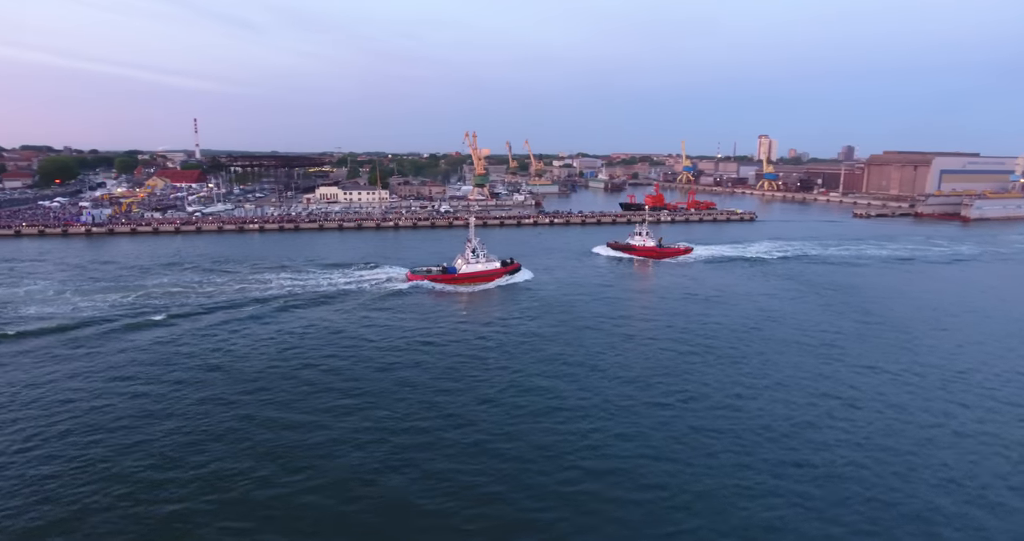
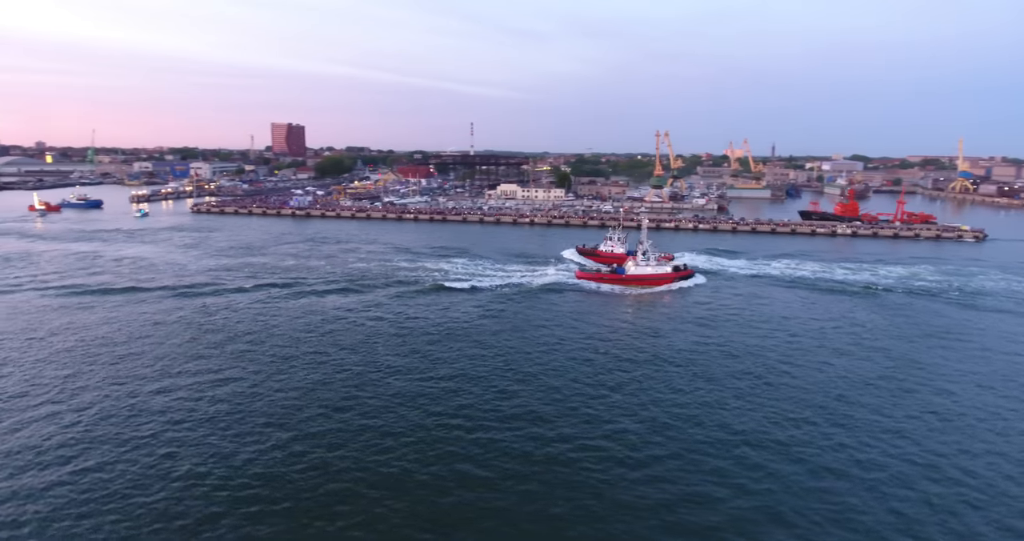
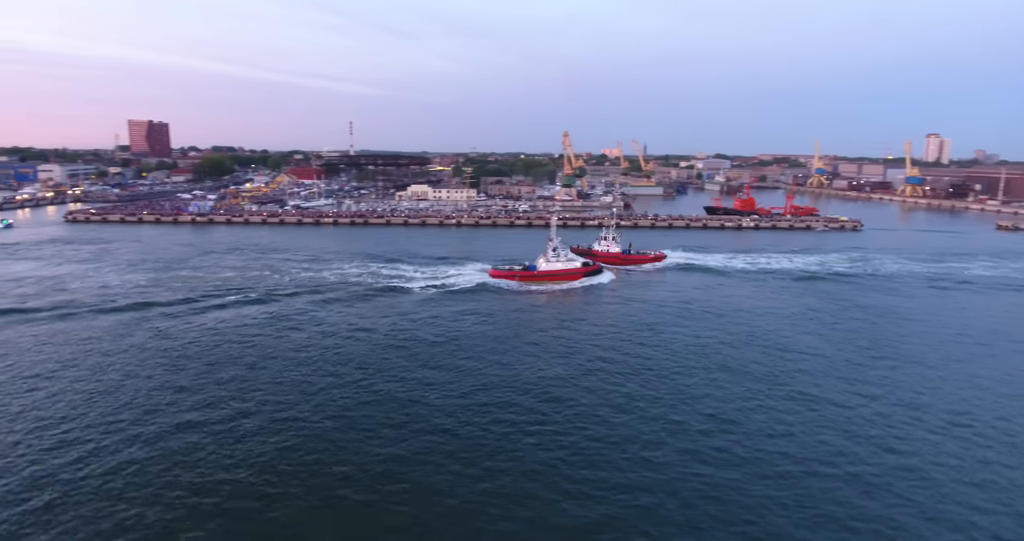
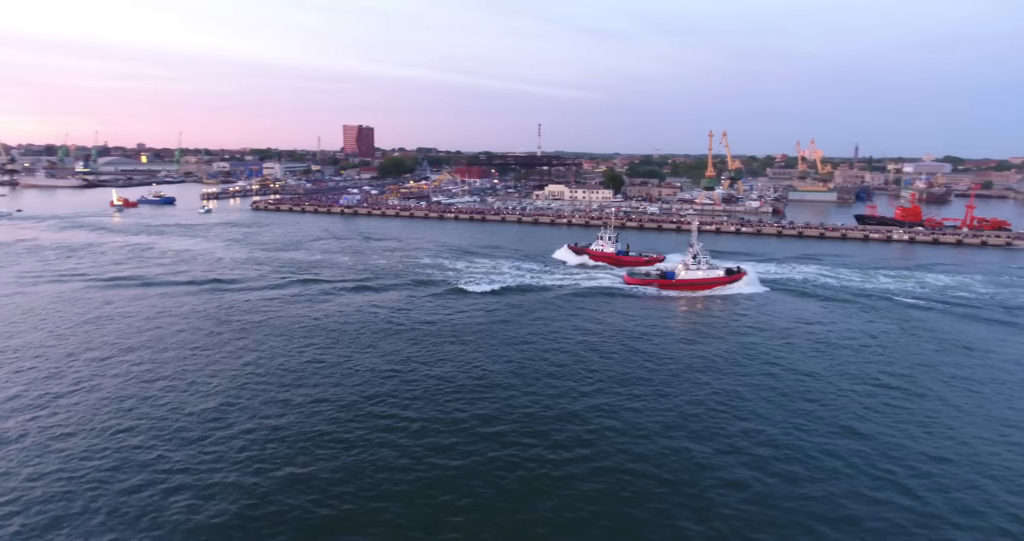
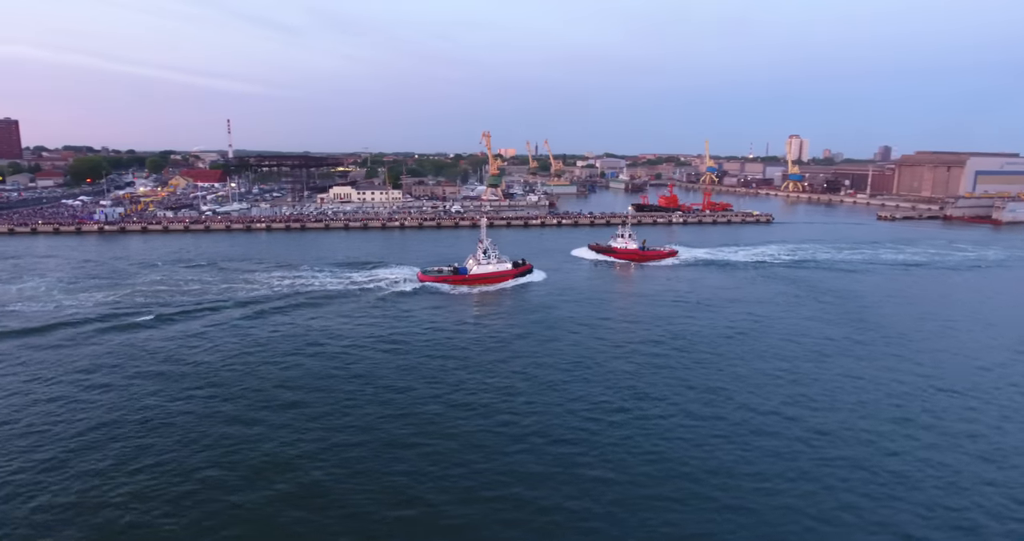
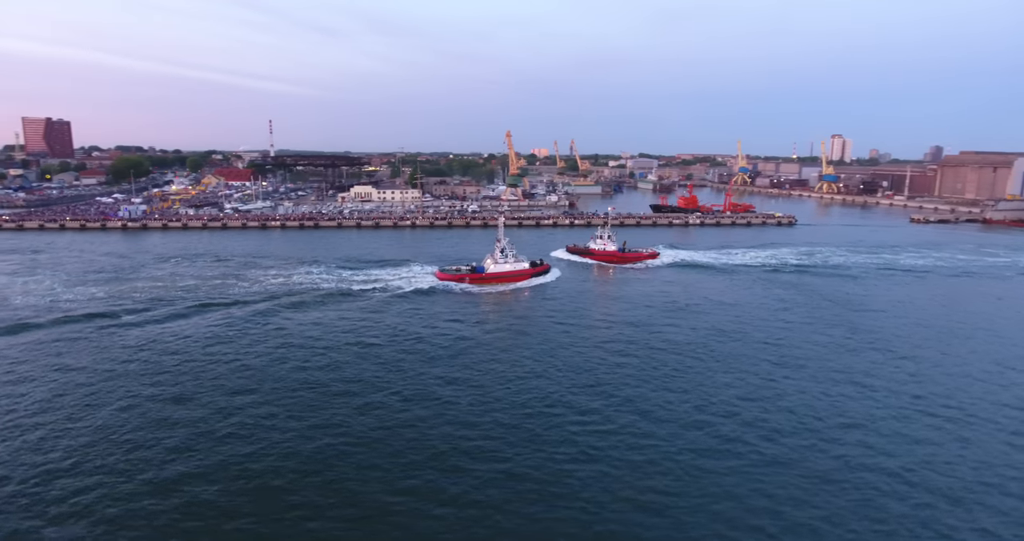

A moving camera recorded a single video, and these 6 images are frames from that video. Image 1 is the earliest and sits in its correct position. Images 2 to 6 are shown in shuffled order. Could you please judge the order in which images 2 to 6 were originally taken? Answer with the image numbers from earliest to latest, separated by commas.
5, 6, 3, 2, 4
